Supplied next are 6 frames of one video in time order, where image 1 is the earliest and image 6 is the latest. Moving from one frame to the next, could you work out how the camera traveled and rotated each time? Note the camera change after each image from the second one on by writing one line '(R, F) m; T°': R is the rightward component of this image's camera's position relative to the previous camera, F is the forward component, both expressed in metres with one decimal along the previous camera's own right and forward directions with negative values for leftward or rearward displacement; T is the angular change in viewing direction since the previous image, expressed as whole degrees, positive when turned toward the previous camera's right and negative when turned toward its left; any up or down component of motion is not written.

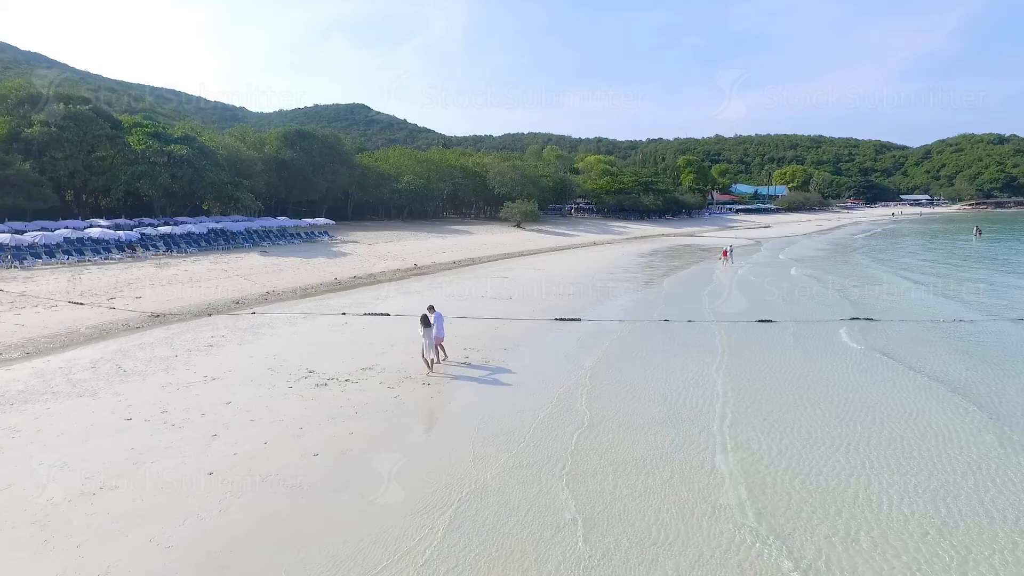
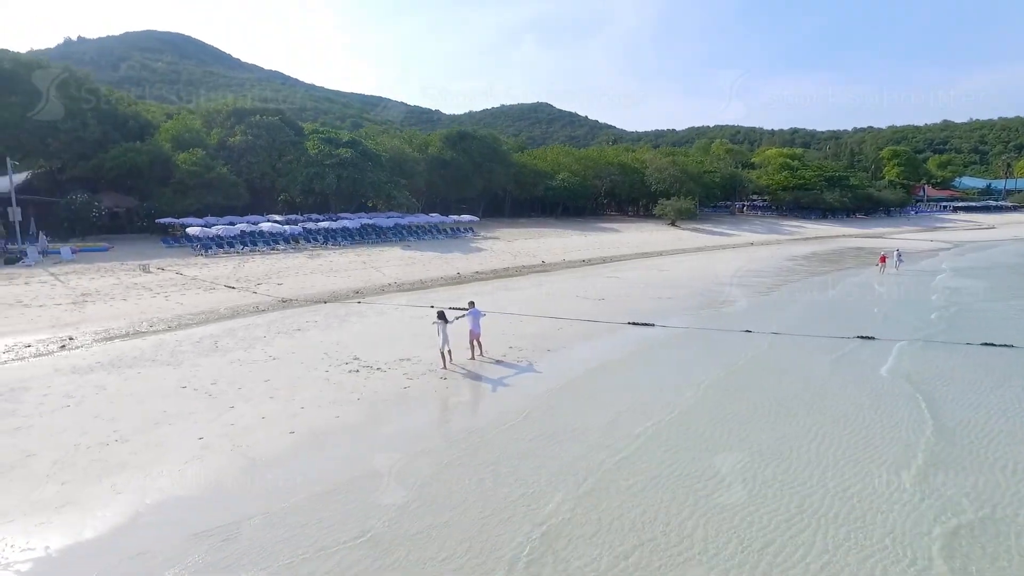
(+3.0, +0.3) m; -16°
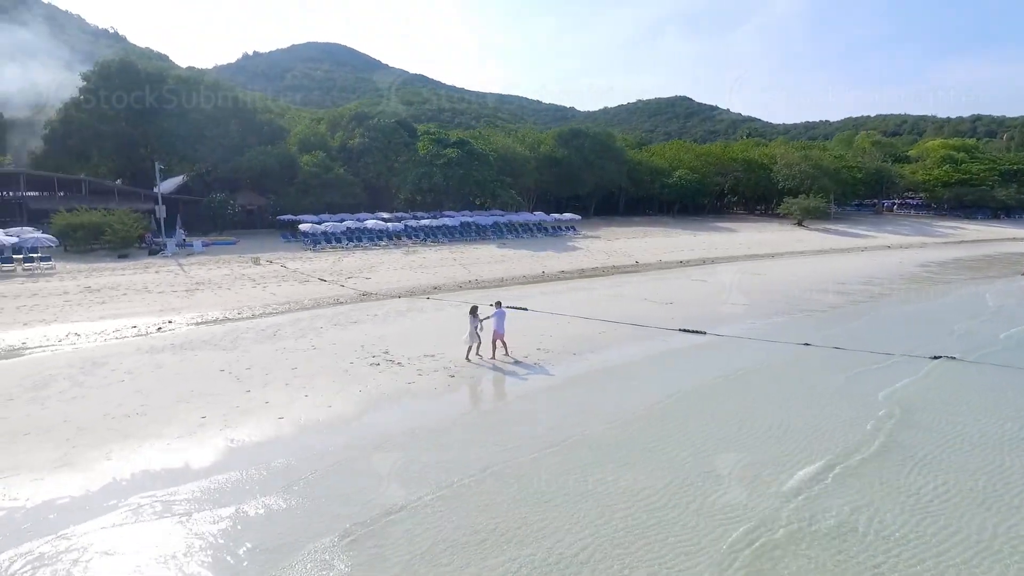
(+2.4, +0.2) m; -12°
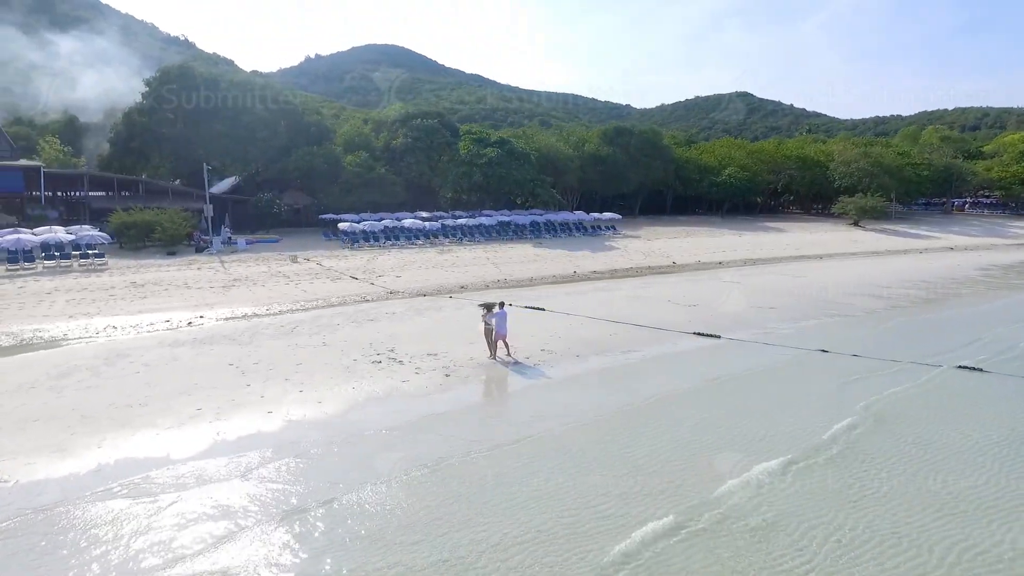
(+1.2, 0.0) m; -5°
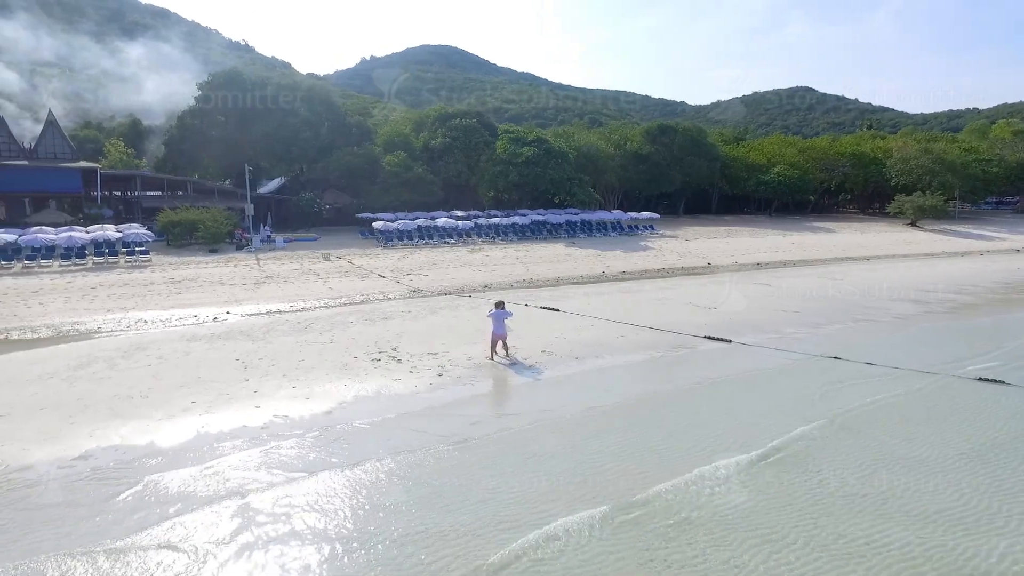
(+1.2, 0.0) m; -5°
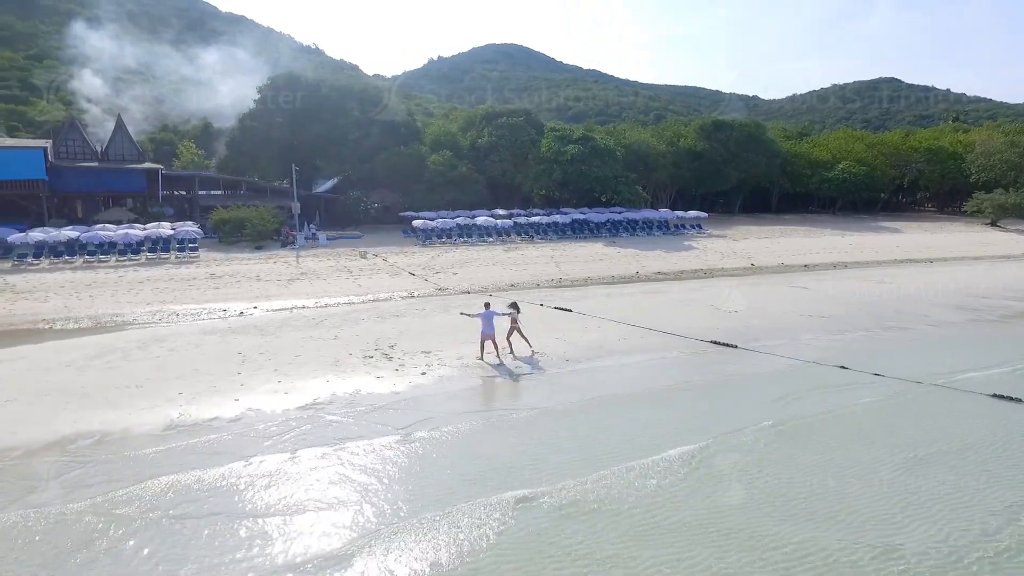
(+1.7, +0.1) m; -6°
